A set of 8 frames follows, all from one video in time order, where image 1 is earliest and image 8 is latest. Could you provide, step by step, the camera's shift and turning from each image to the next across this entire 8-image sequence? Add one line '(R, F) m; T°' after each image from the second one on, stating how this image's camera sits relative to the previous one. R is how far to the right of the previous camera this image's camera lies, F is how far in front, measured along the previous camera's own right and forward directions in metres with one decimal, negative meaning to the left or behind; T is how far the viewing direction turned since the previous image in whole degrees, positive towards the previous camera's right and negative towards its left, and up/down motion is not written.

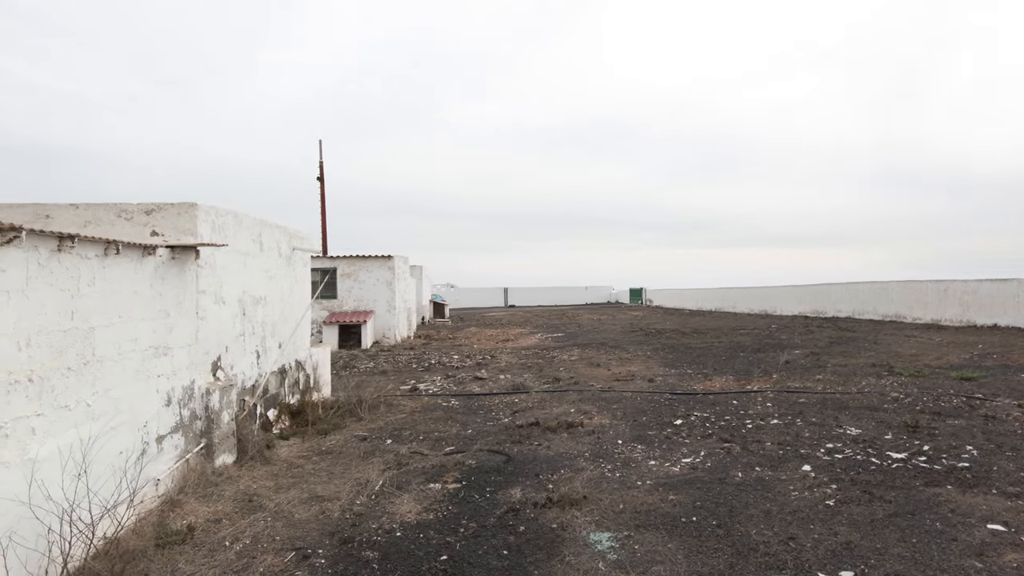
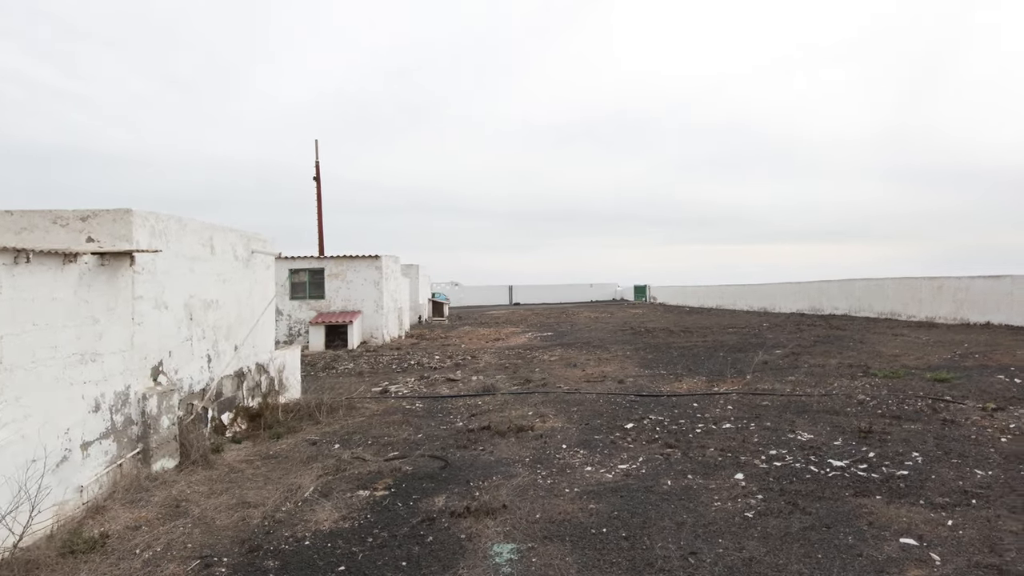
(+0.8, +0.1) m; -2°
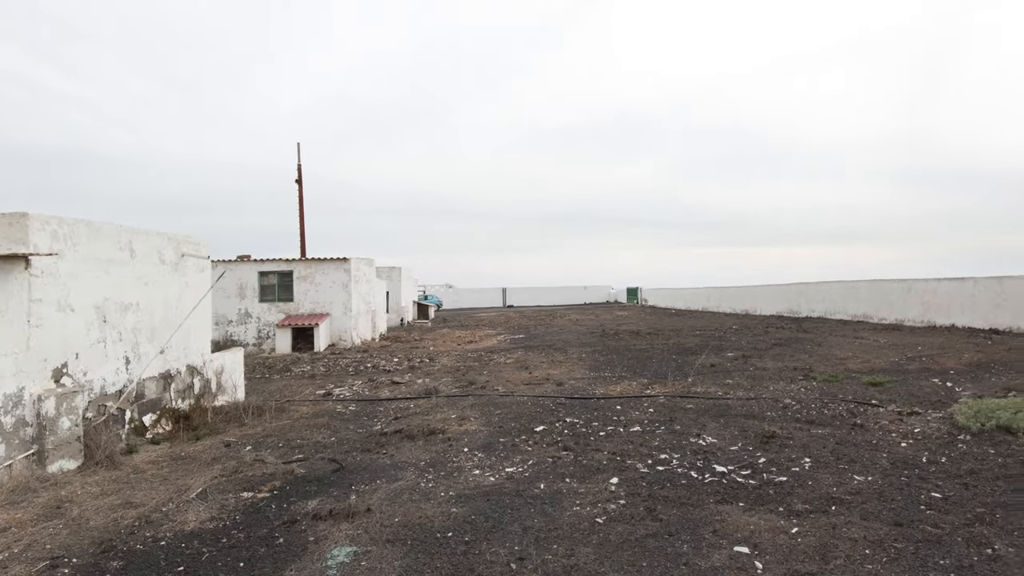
(+1.2, +0.1) m; -1°
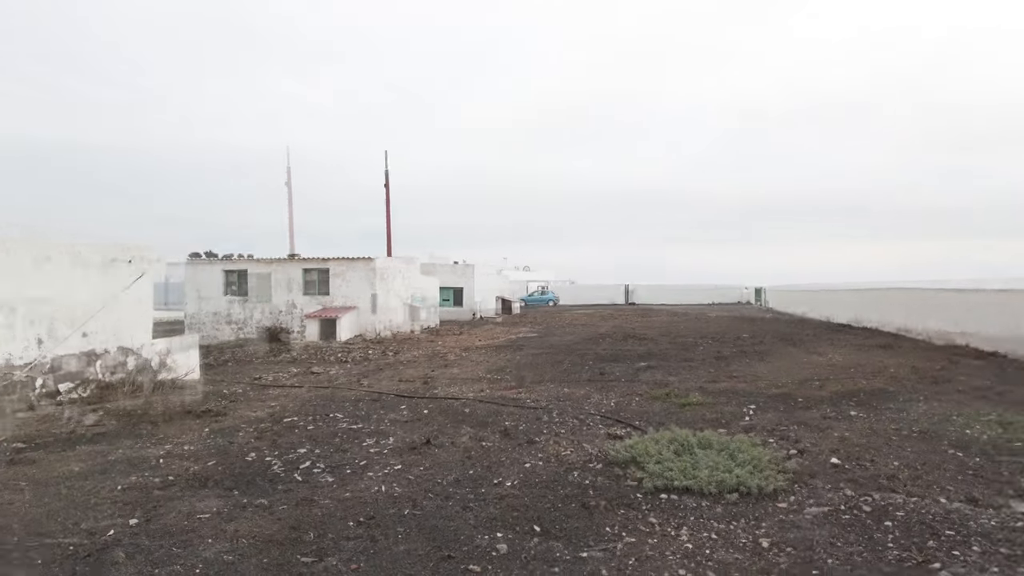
(+1.0, +0.7) m; -3°
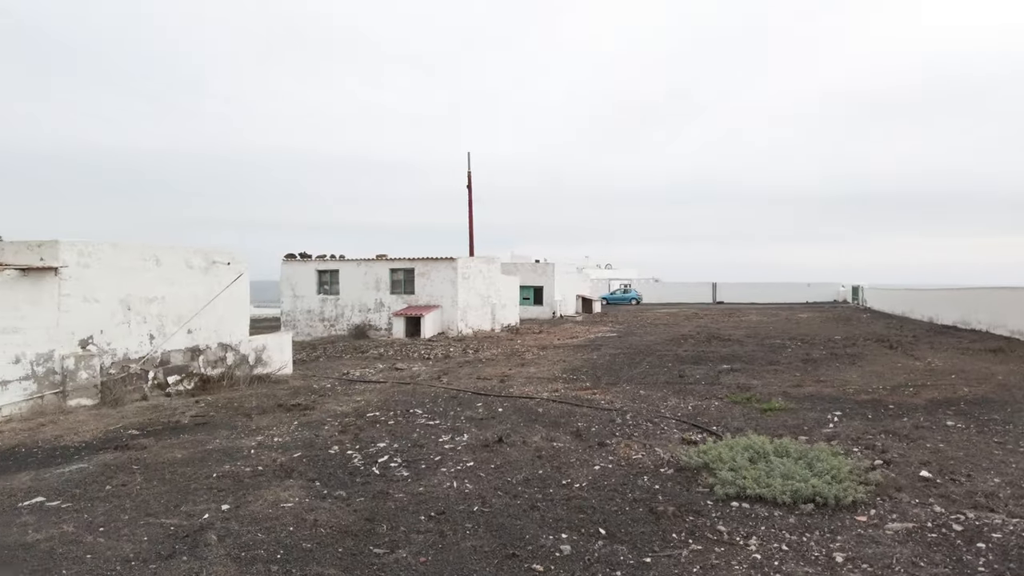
(+0.1, 0.0) m; -7°
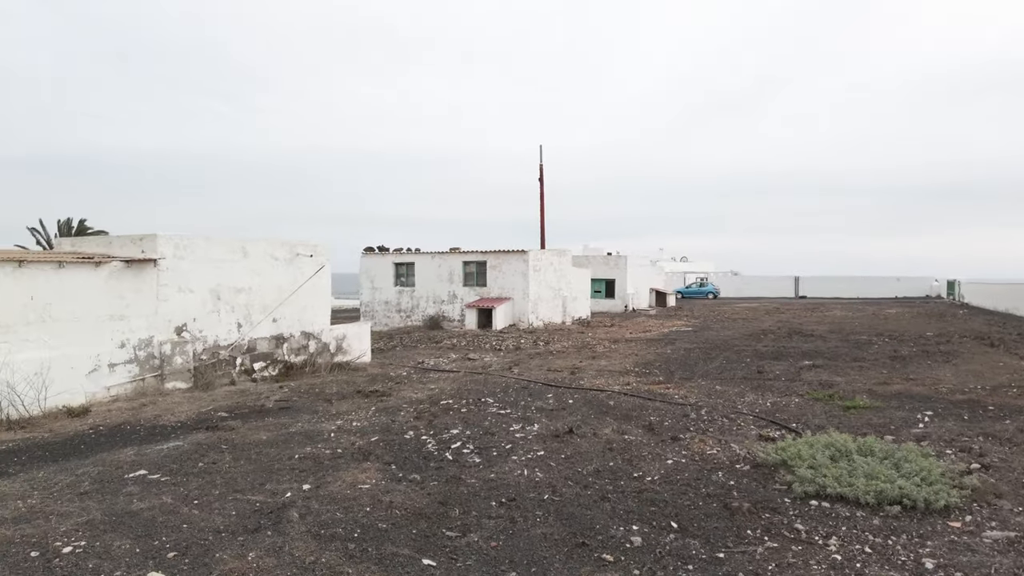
(0.0, 0.0) m; -6°
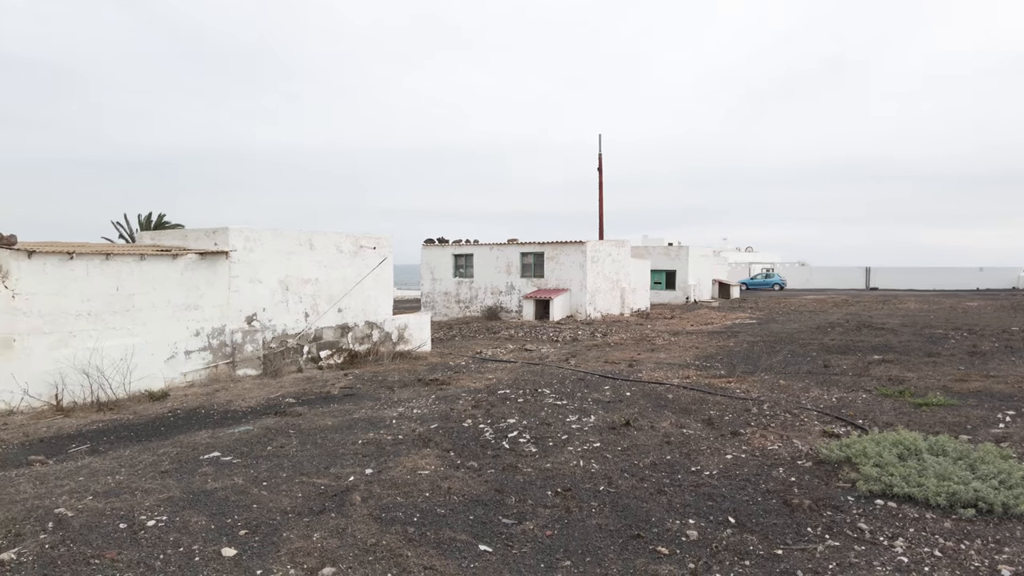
(0.0, 0.0) m; -5°
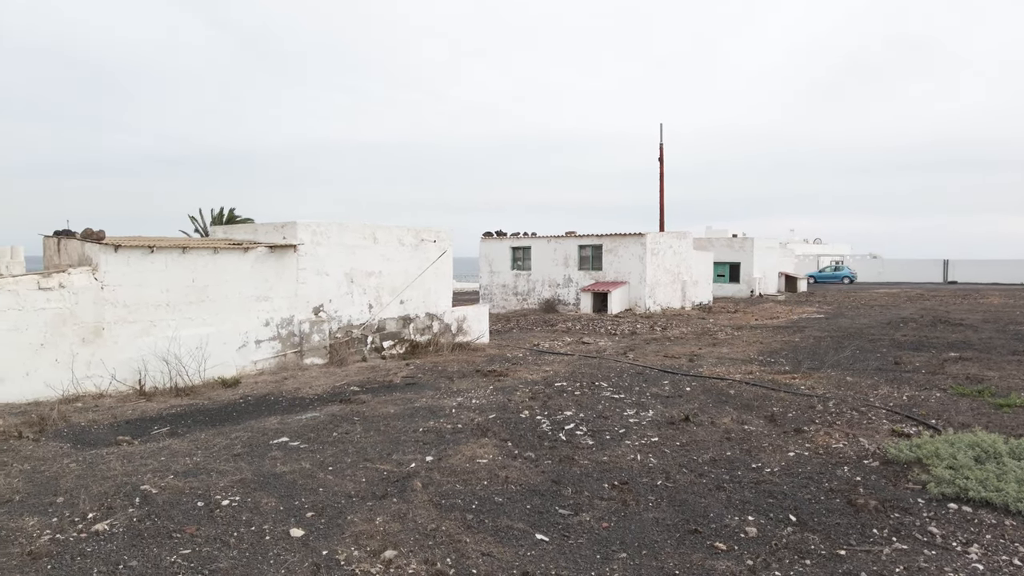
(0.0, 0.0) m; -5°
